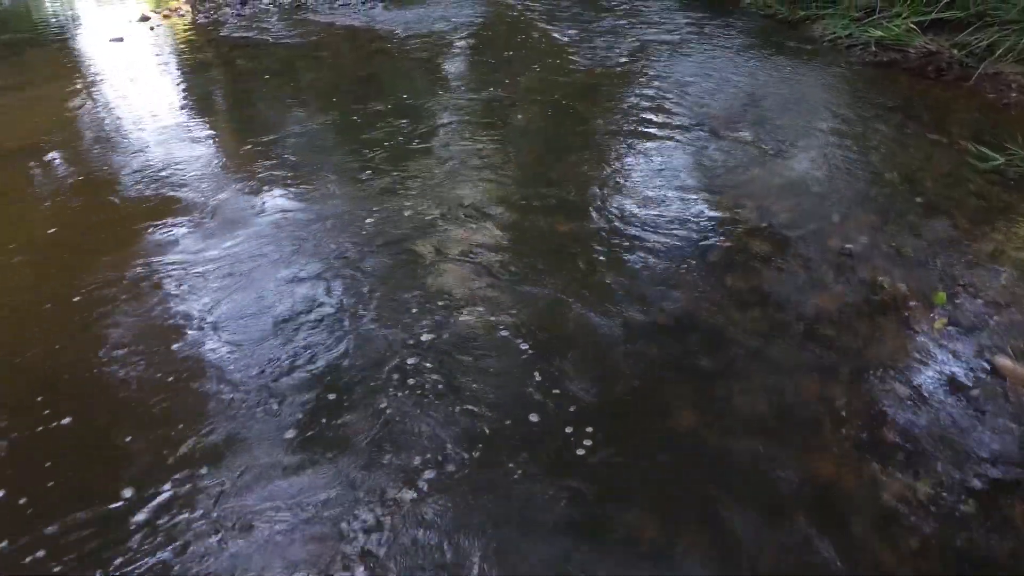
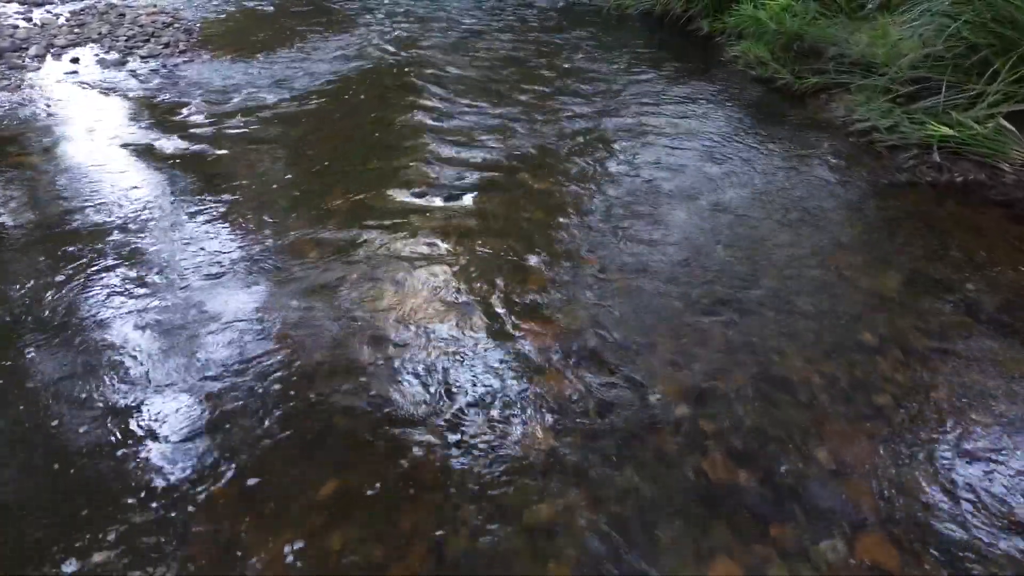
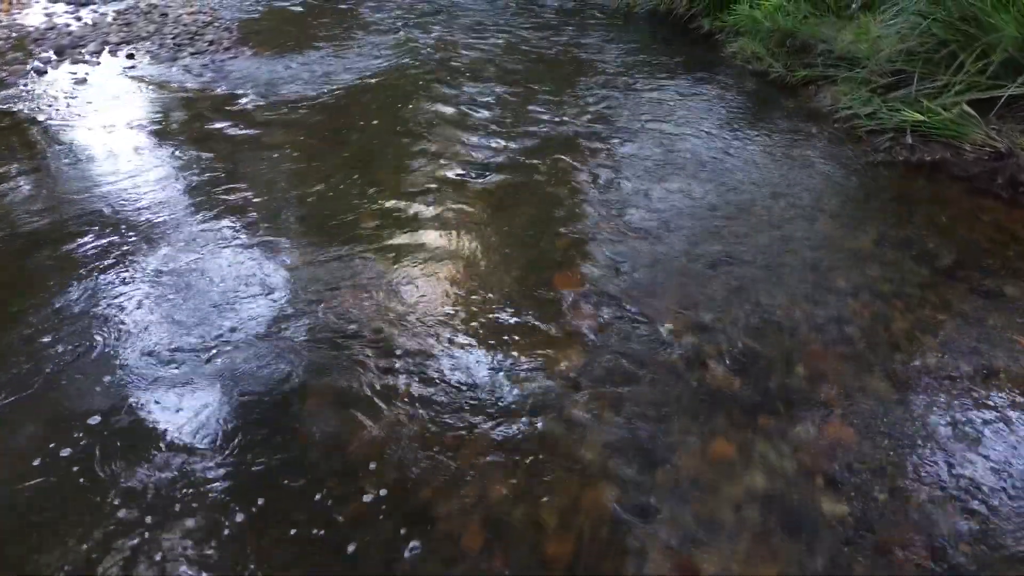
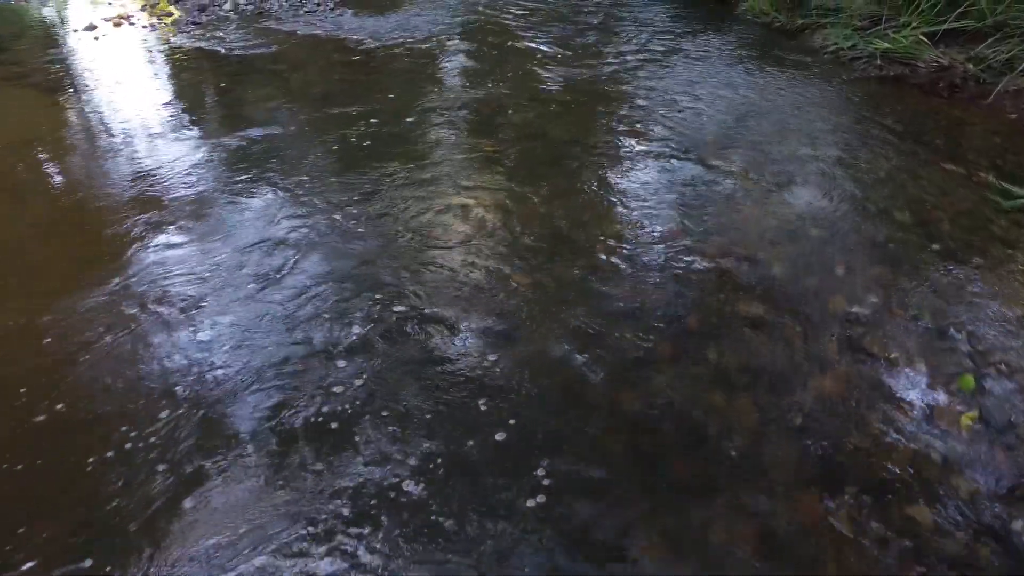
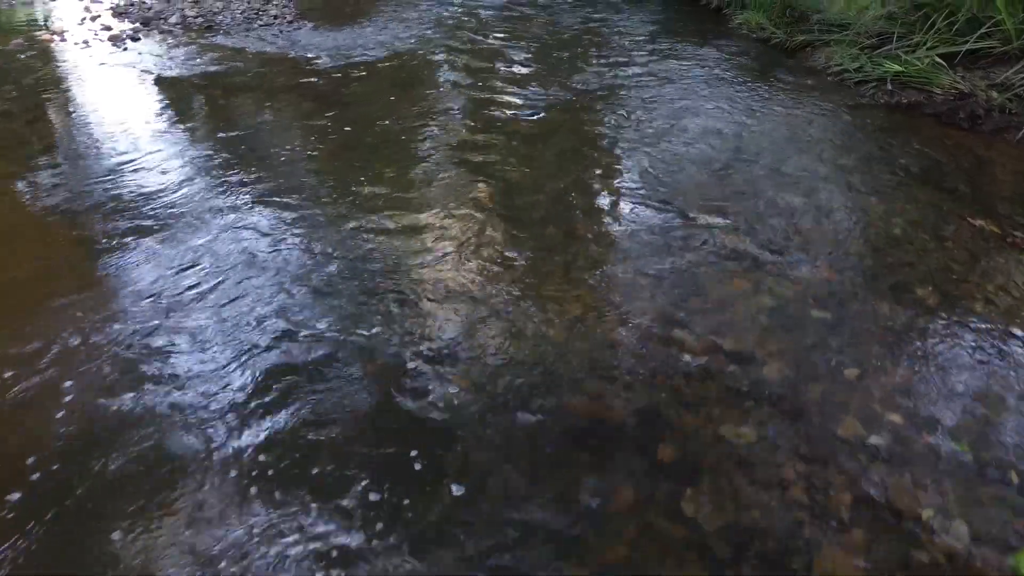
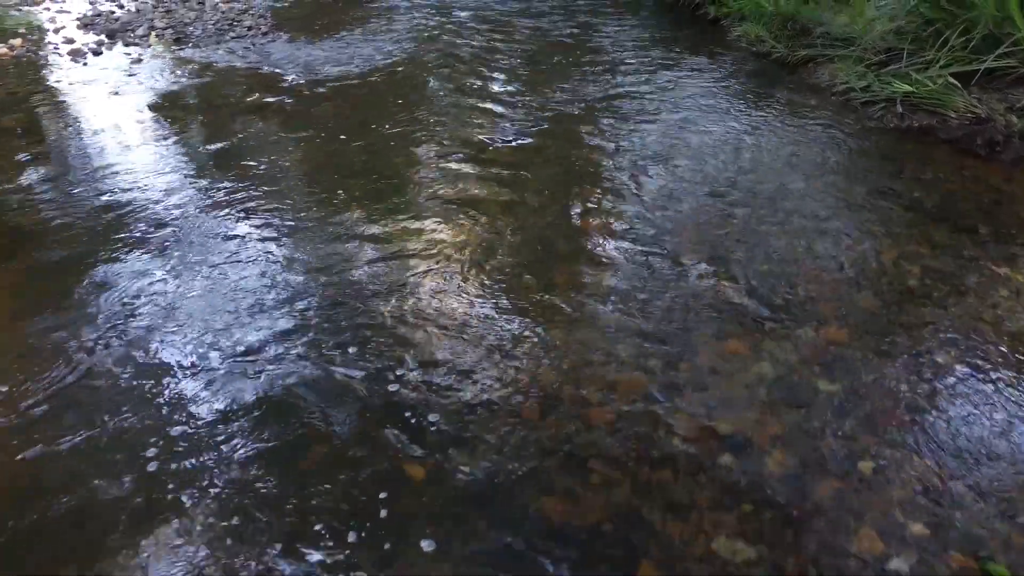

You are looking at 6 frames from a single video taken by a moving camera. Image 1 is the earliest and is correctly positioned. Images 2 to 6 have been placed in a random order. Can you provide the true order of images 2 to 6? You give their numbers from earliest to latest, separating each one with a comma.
4, 5, 6, 3, 2
